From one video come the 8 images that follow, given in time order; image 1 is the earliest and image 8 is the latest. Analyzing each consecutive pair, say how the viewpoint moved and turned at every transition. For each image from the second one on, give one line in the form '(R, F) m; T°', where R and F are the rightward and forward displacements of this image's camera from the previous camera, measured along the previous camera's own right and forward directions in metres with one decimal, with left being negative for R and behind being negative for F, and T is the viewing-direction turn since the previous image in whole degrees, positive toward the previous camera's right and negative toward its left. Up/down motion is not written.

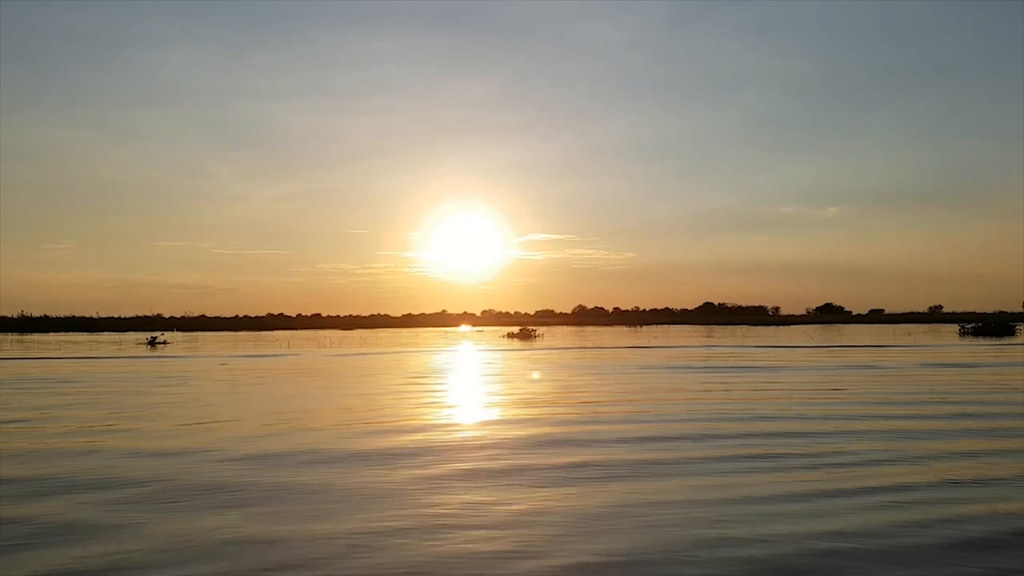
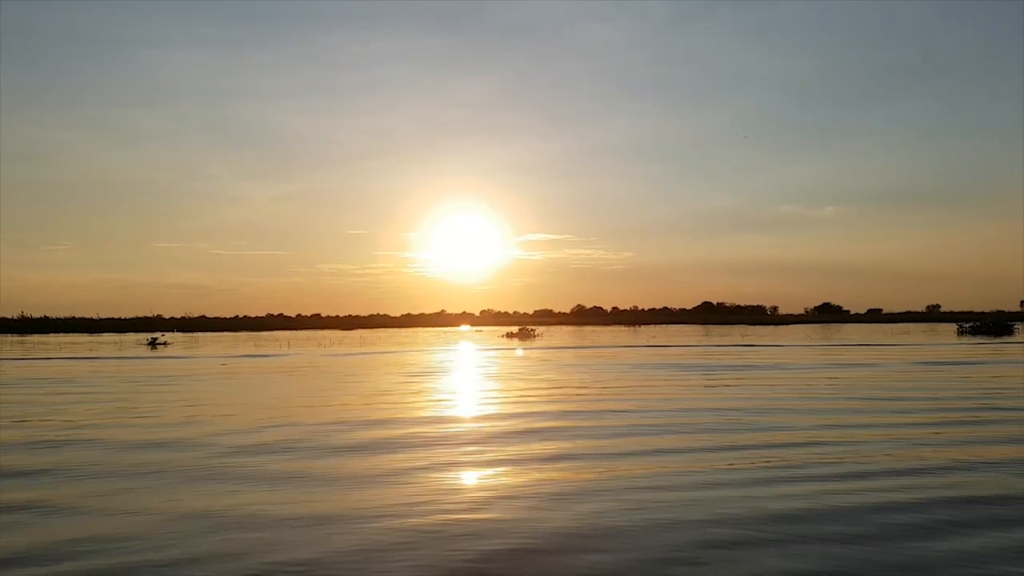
(-3.1, -3.3) m; +10°
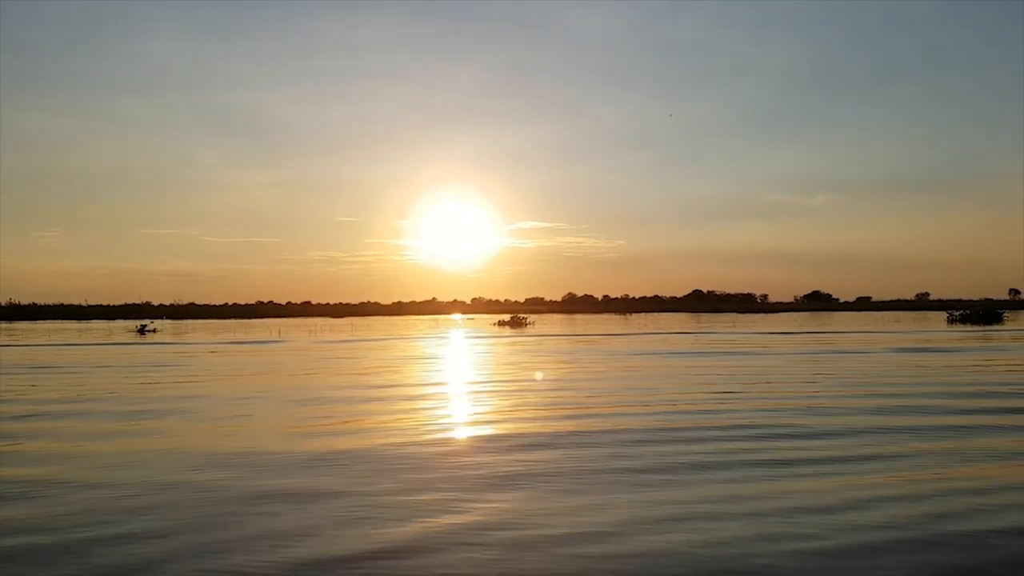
(0.0, 0.0) m; +1°
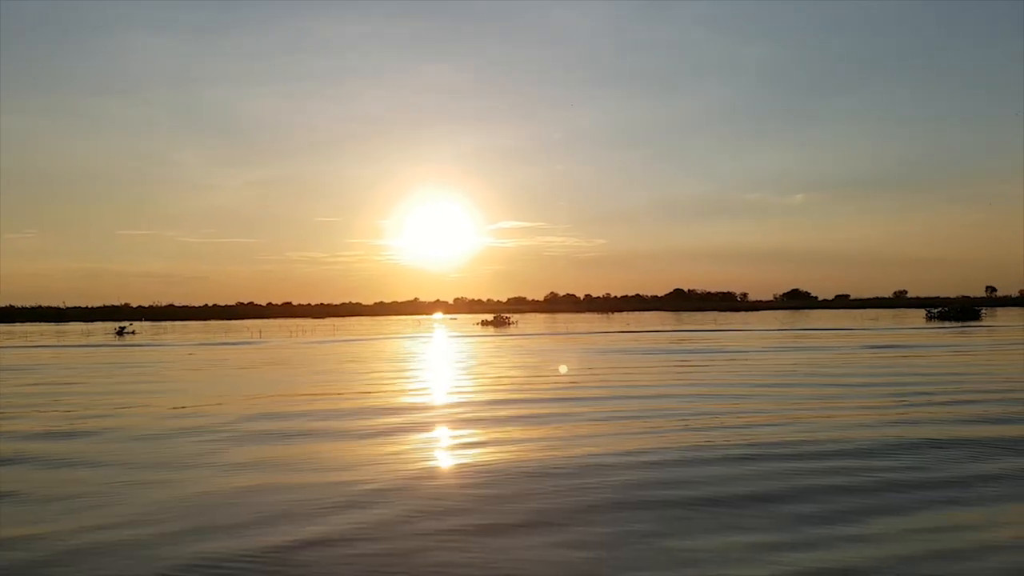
(+0.1, -0.1) m; +1°
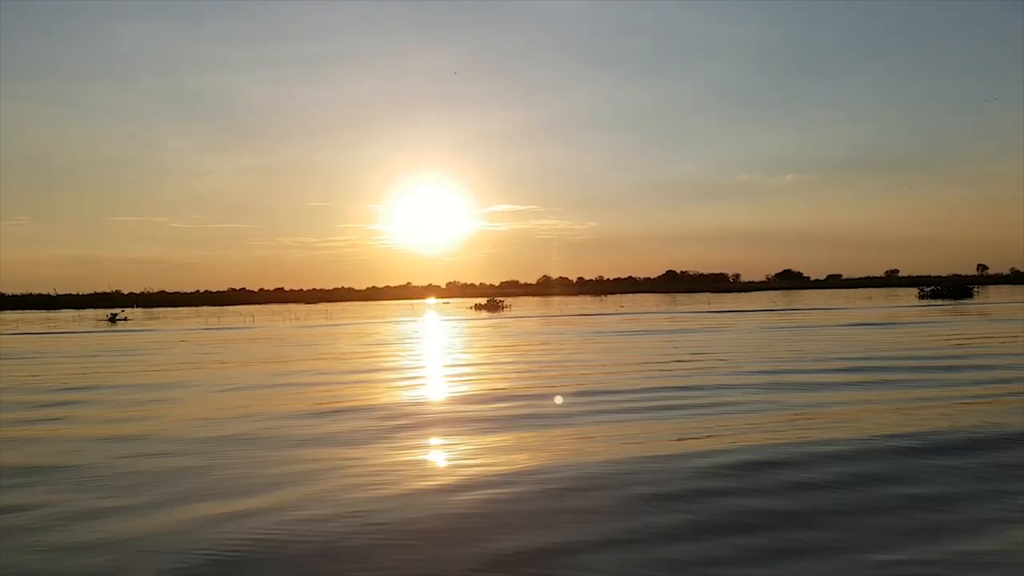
(0.0, 0.0) m; 0°
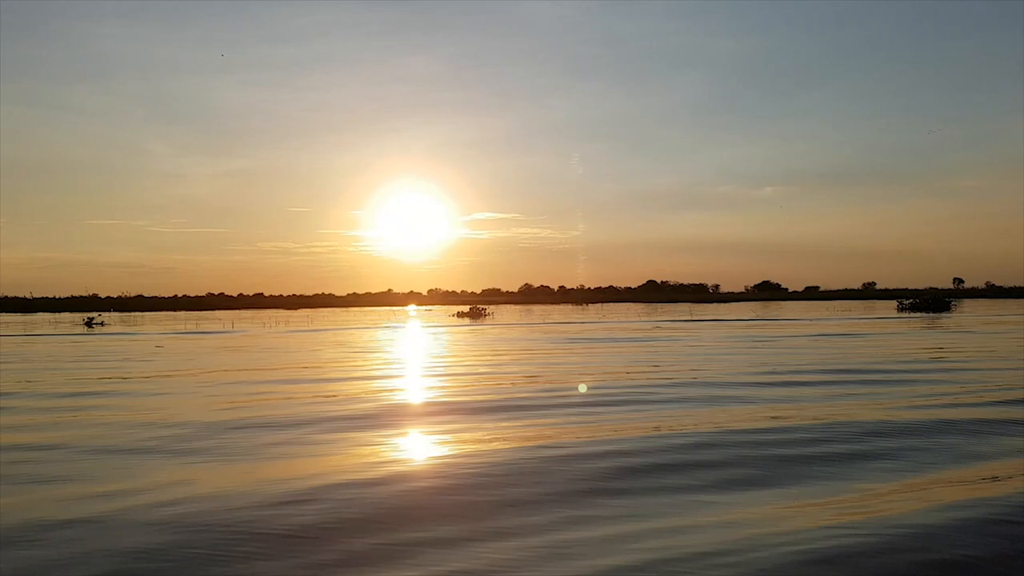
(0.0, -0.2) m; +1°
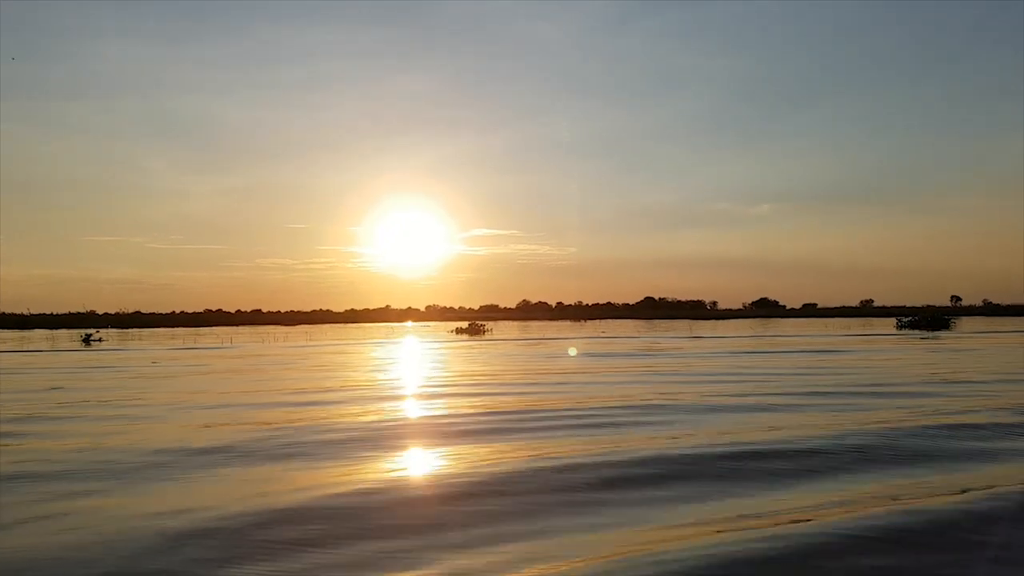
(0.0, -0.1) m; 0°
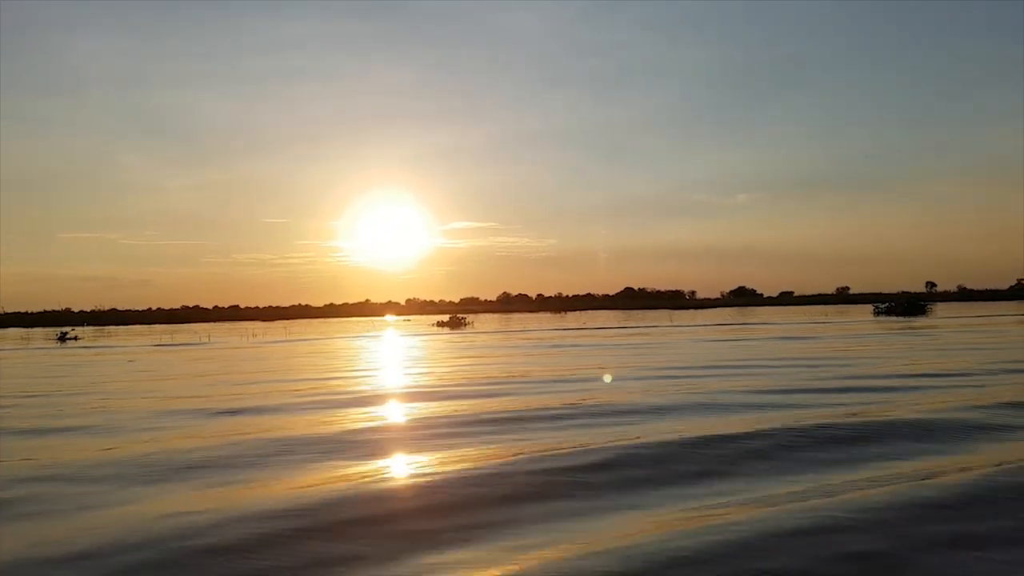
(0.0, 0.0) m; +1°
